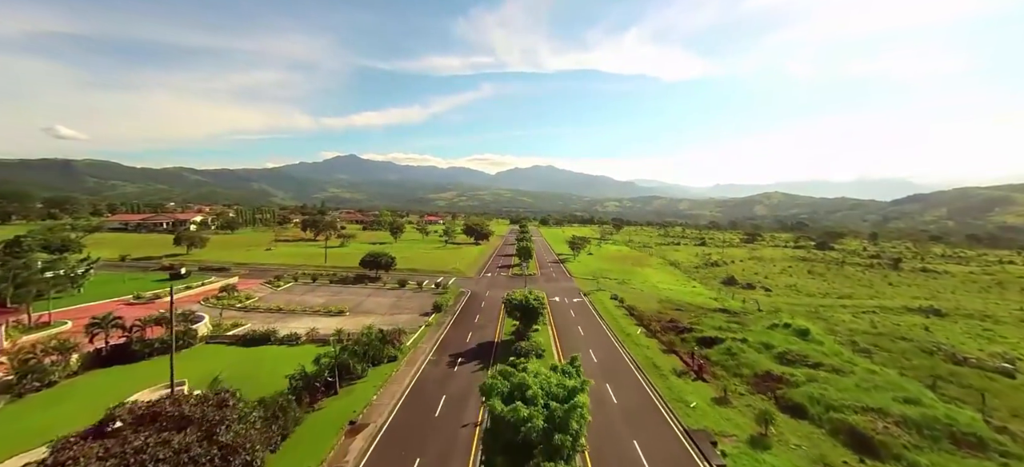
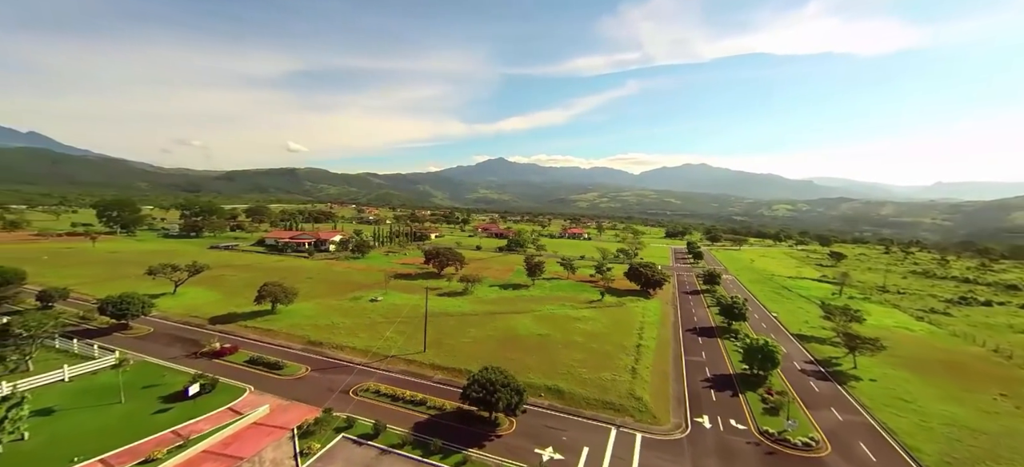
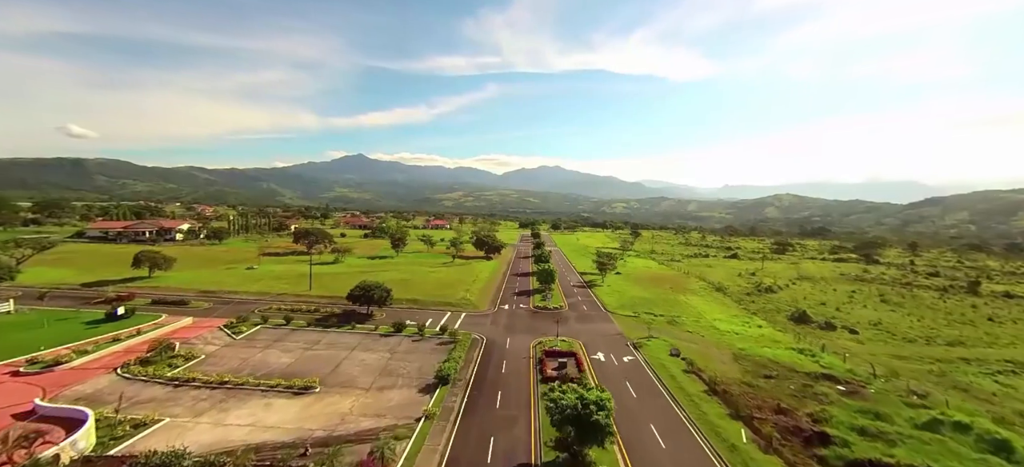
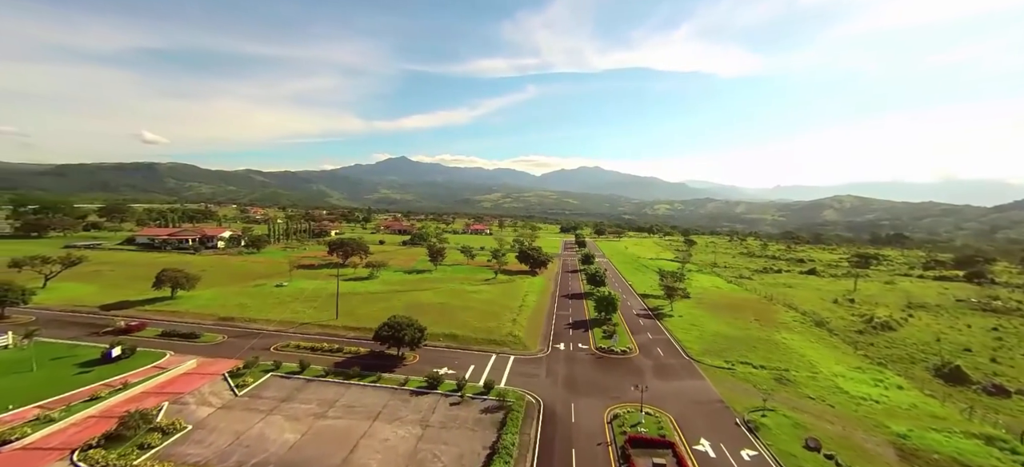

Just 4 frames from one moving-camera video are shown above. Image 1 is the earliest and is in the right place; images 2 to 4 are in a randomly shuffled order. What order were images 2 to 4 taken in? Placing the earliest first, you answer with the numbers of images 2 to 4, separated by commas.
3, 4, 2
